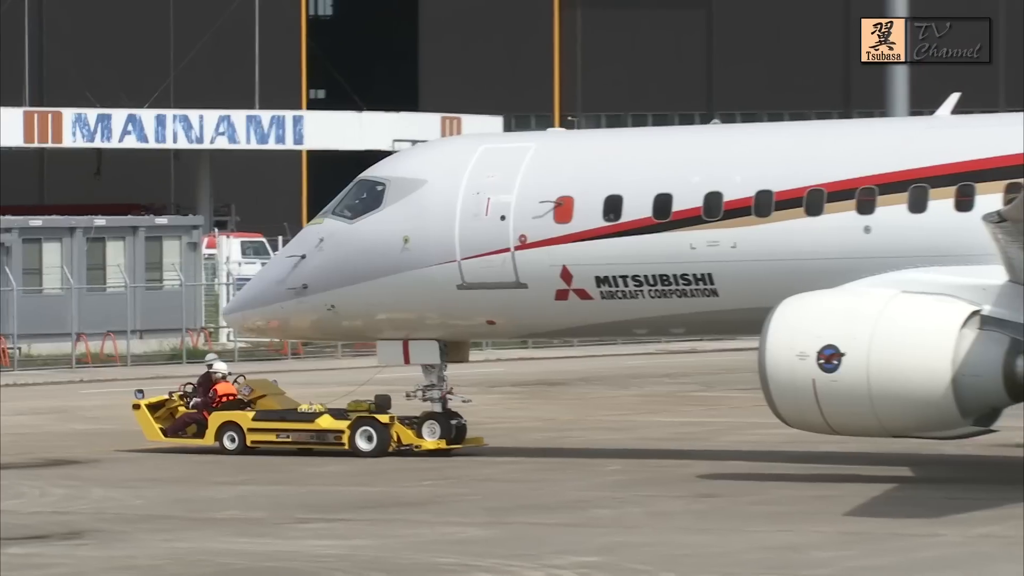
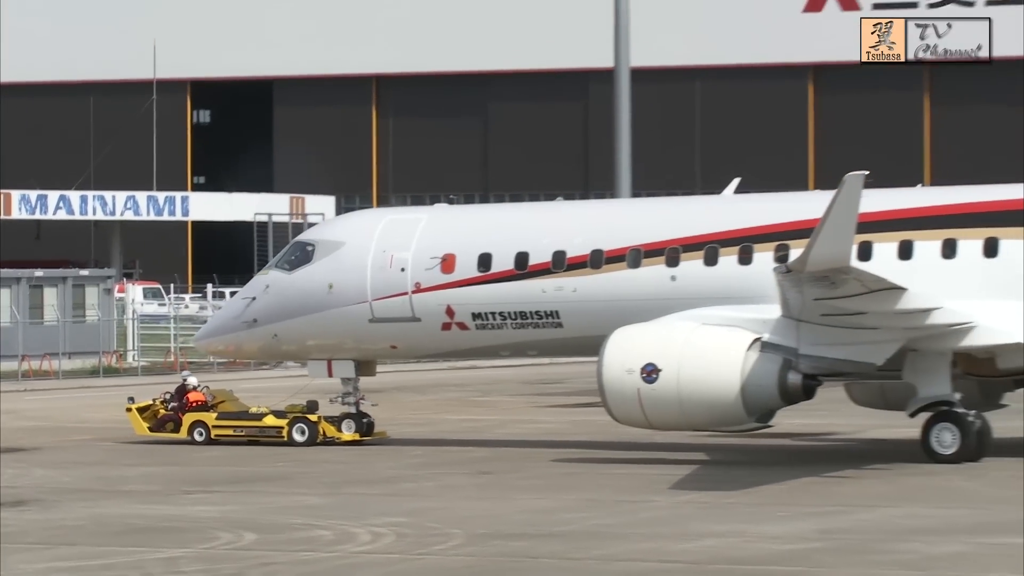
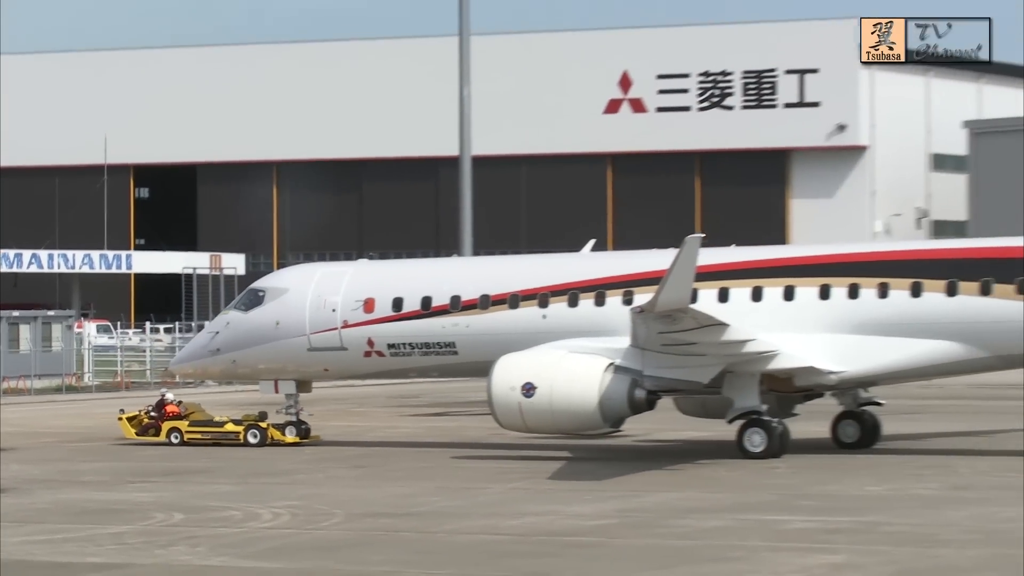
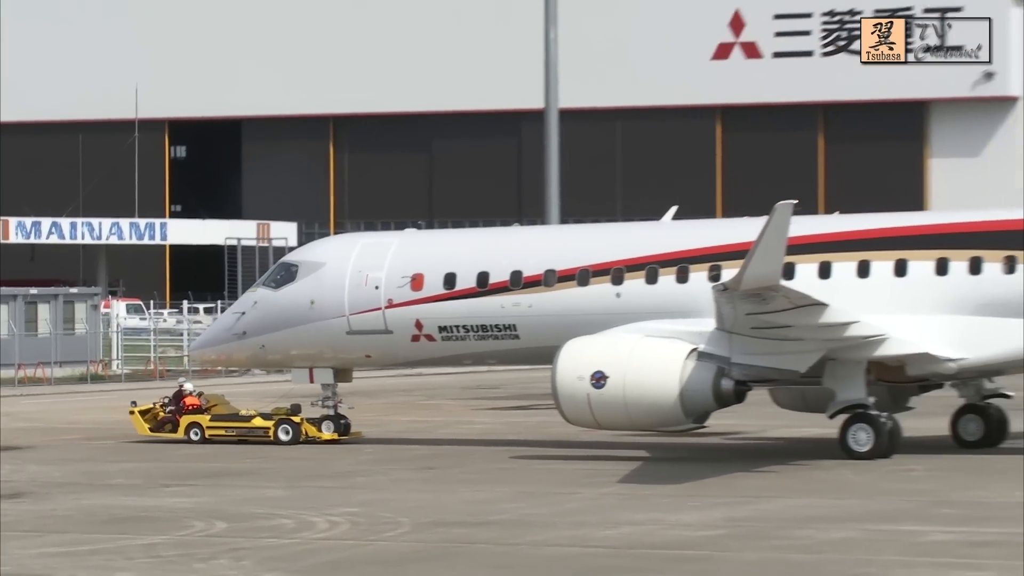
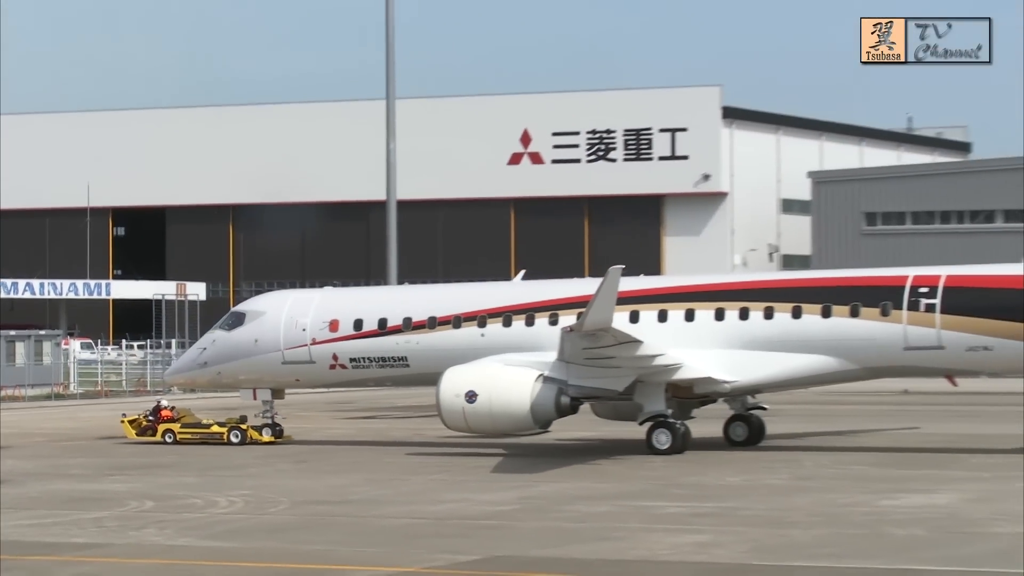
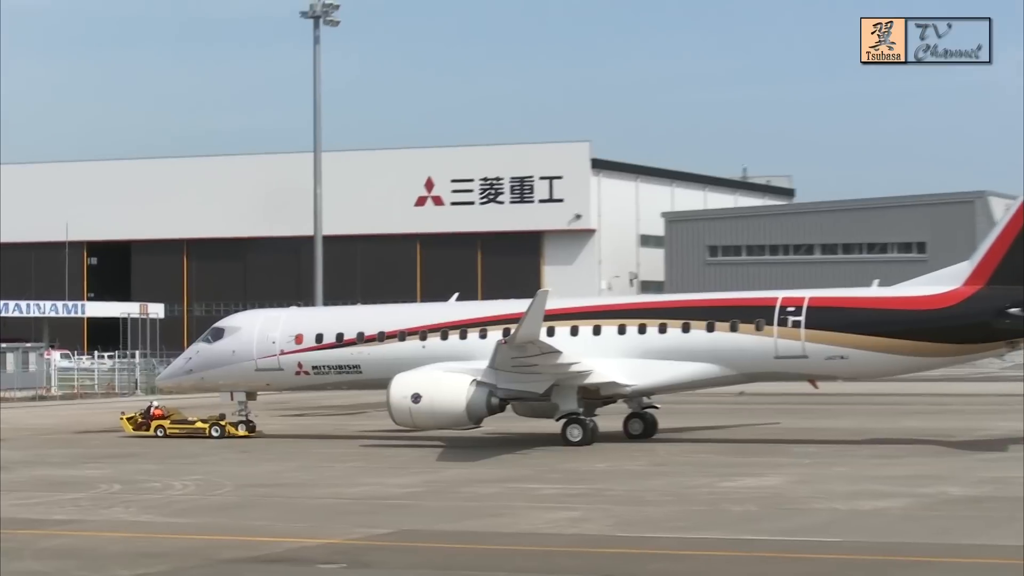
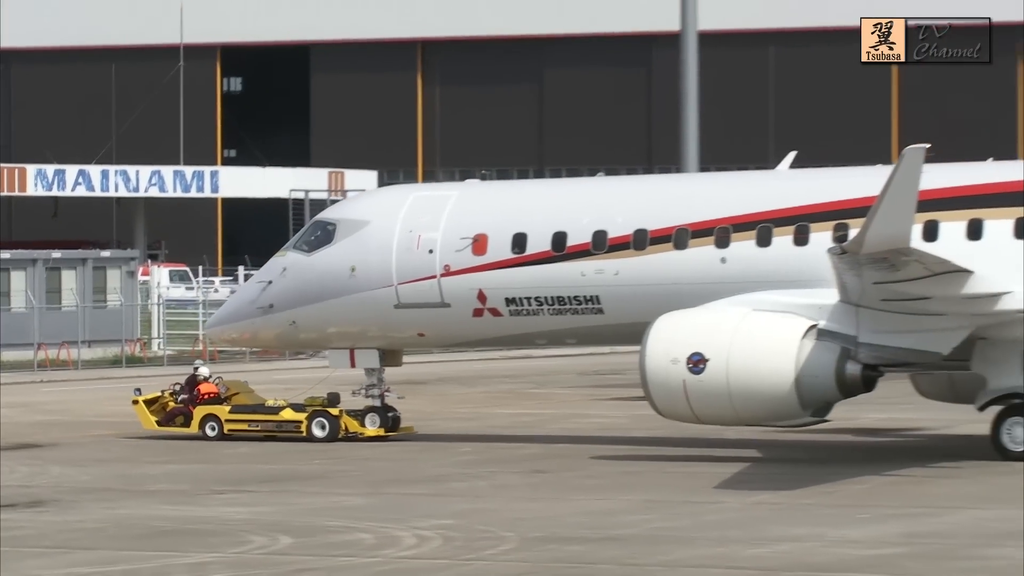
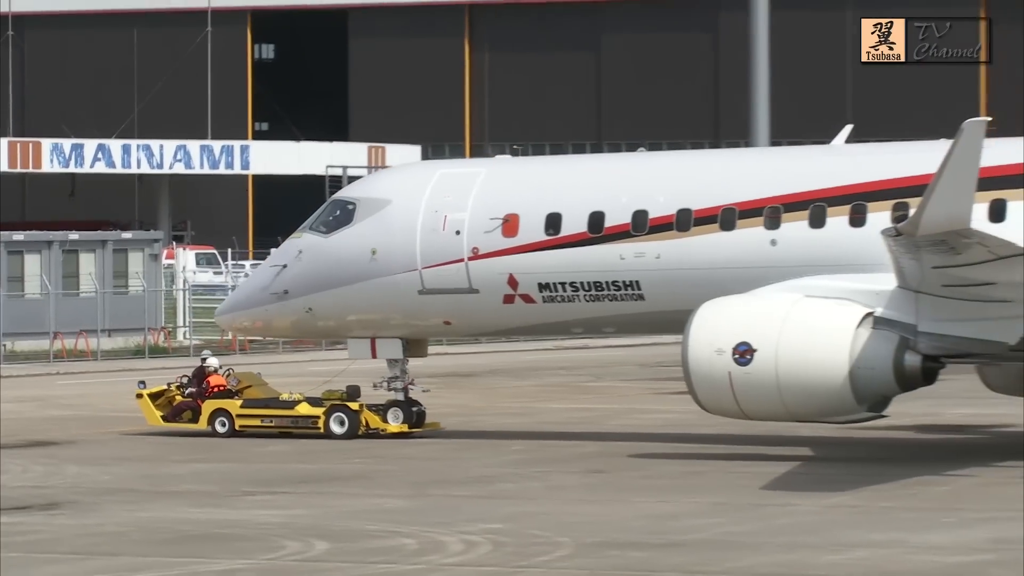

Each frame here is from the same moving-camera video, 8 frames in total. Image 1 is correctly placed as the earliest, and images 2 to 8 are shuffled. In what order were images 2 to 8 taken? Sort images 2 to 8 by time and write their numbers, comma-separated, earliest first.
8, 7, 2, 4, 3, 5, 6
